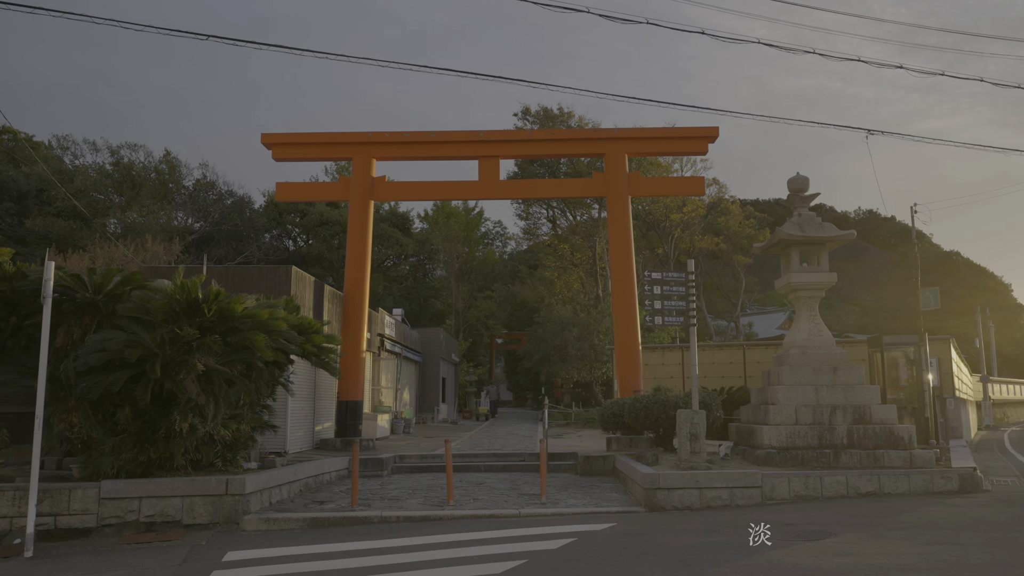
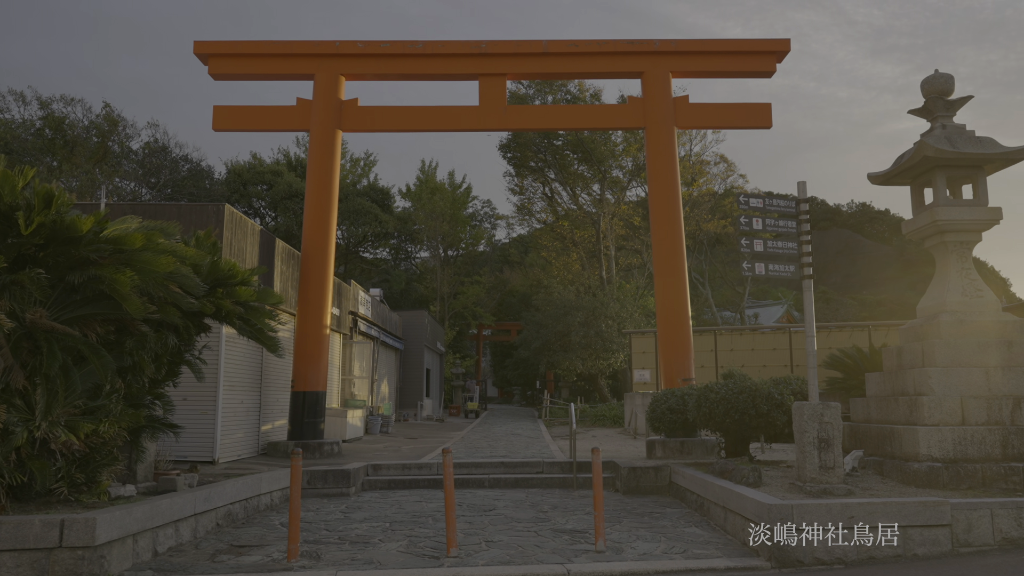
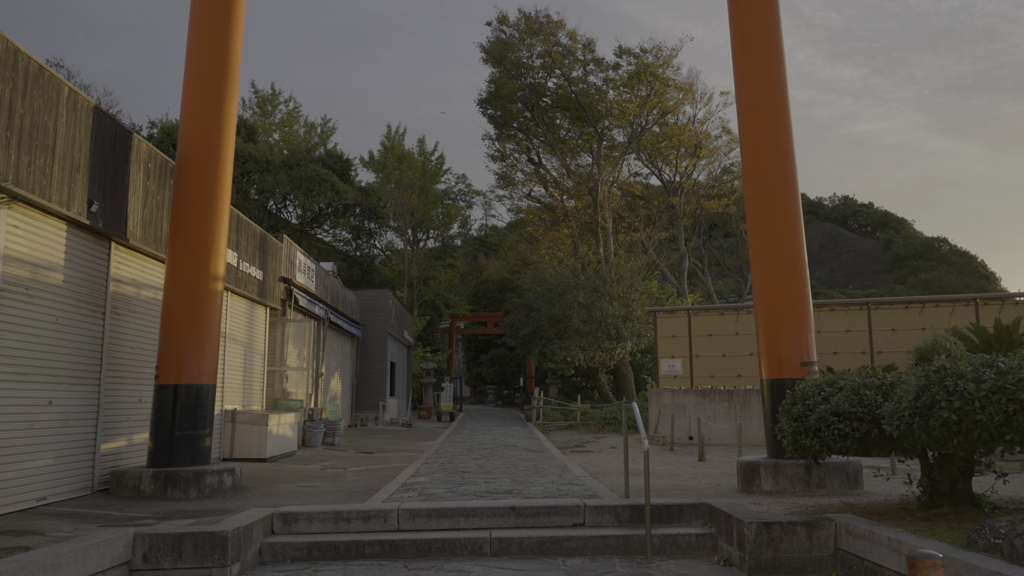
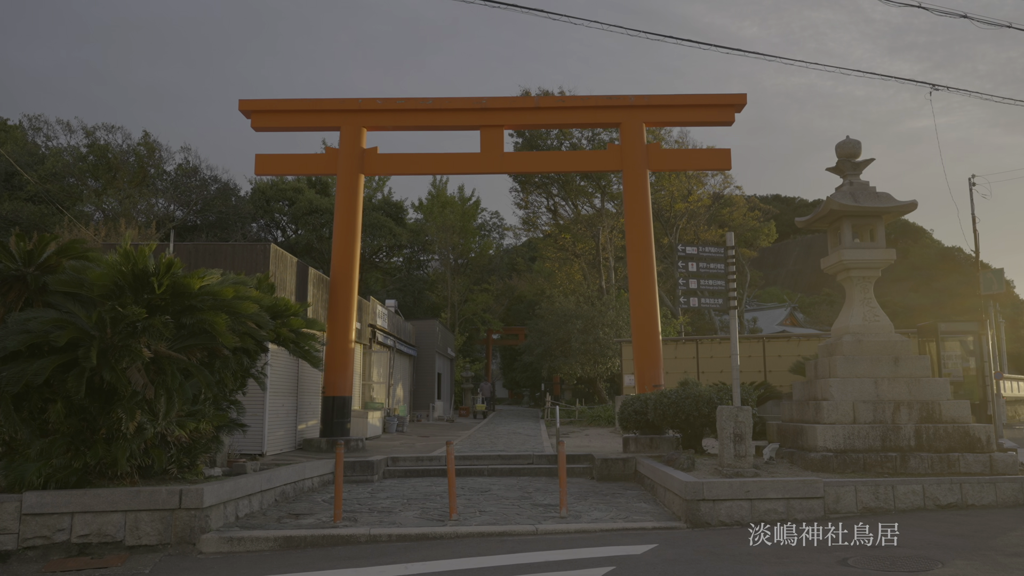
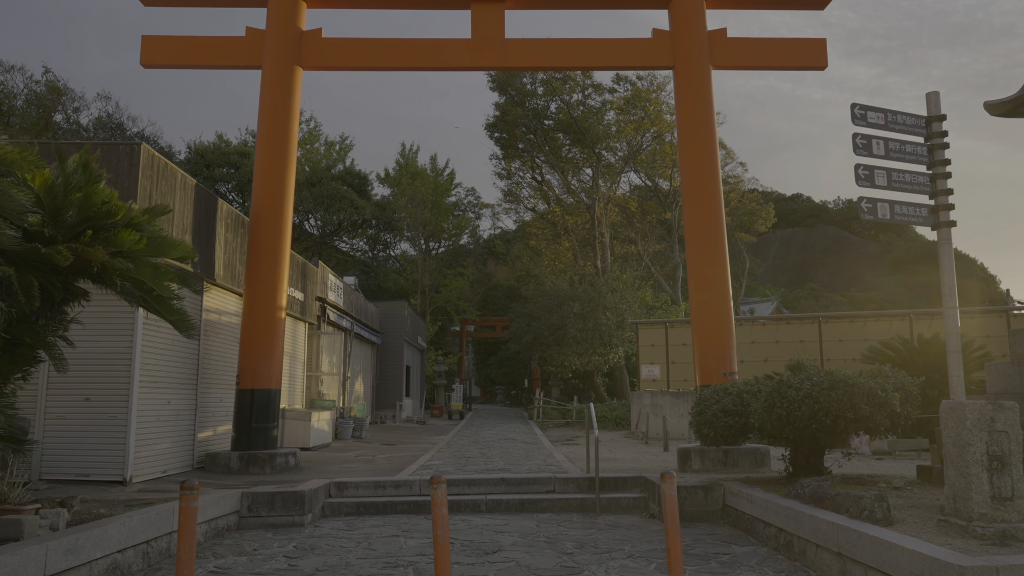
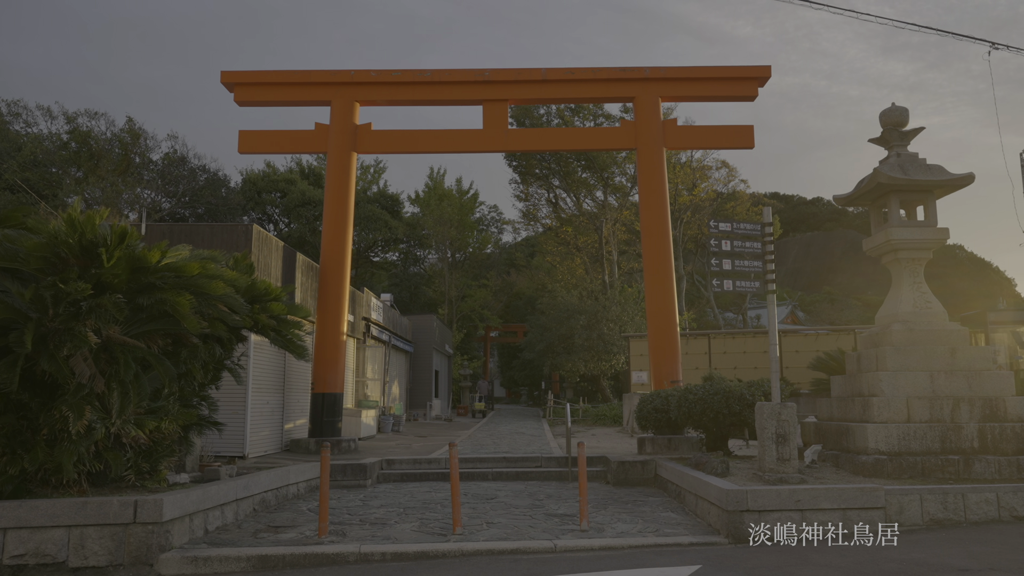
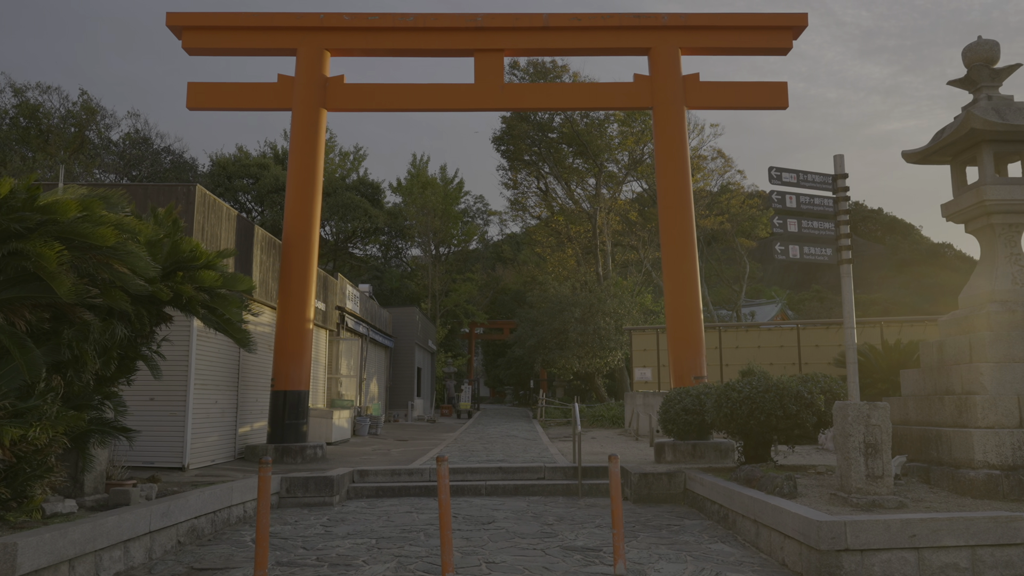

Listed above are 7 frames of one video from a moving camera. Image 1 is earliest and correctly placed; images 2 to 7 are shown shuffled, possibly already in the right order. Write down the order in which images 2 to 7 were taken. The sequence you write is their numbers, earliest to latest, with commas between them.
4, 6, 2, 7, 5, 3
